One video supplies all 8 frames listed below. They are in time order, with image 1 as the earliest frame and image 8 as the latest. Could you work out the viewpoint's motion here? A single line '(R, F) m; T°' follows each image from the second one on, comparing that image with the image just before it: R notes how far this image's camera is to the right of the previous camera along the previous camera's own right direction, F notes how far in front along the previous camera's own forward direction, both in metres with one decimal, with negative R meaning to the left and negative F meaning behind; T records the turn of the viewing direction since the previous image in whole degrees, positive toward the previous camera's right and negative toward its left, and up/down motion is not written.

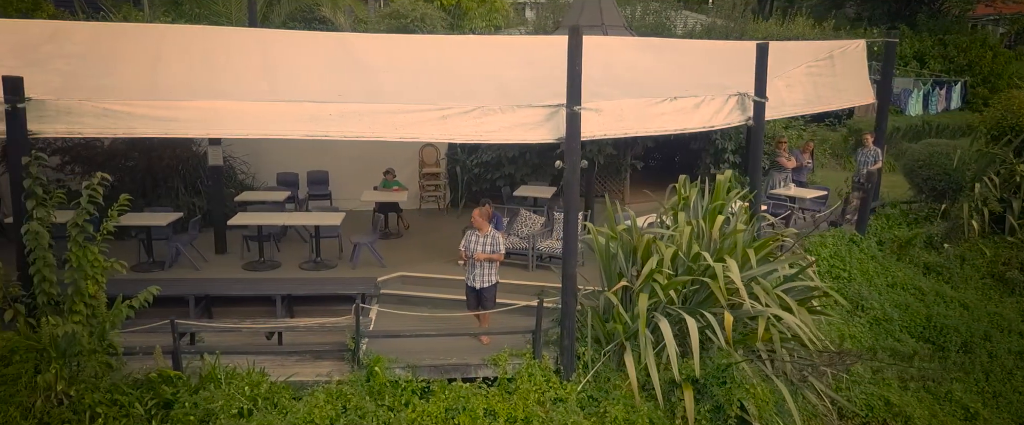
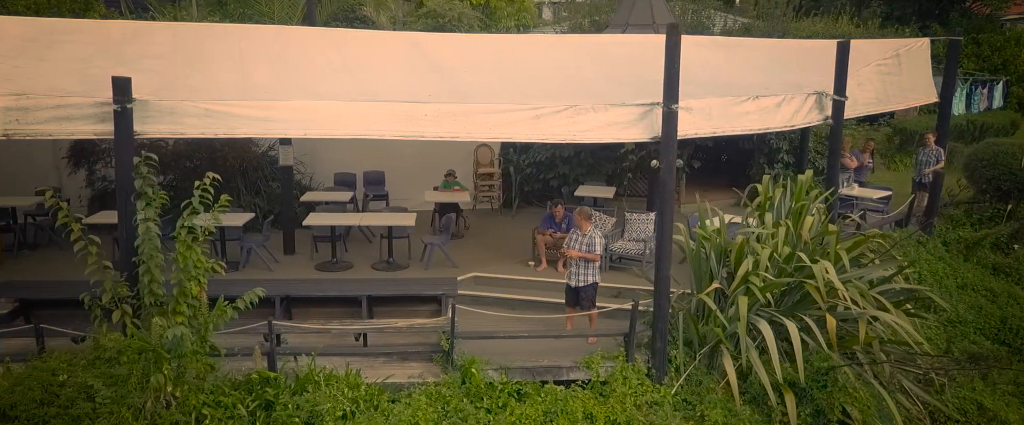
(-0.7, +0.1) m; -1°
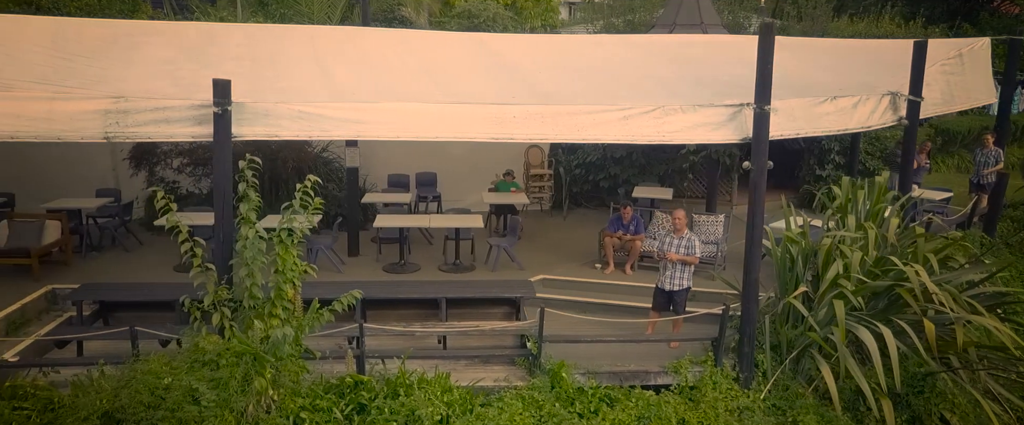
(-0.7, 0.0) m; -1°
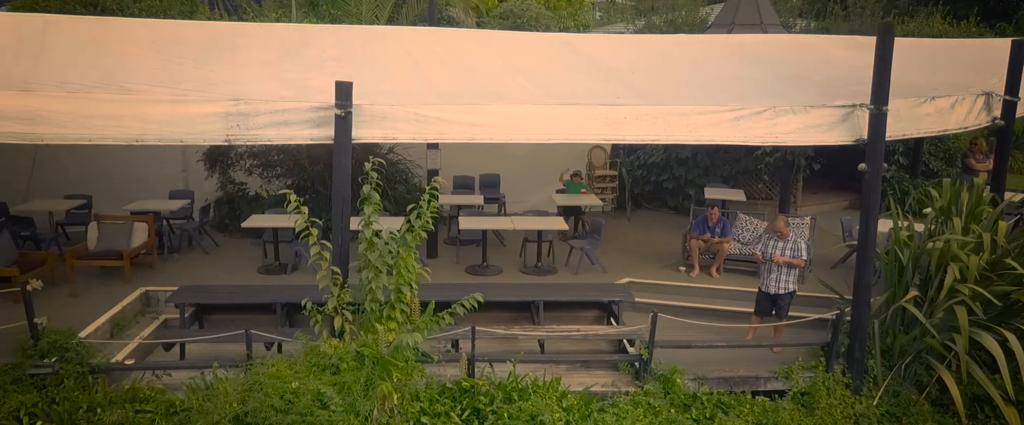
(-0.8, +0.1) m; -1°
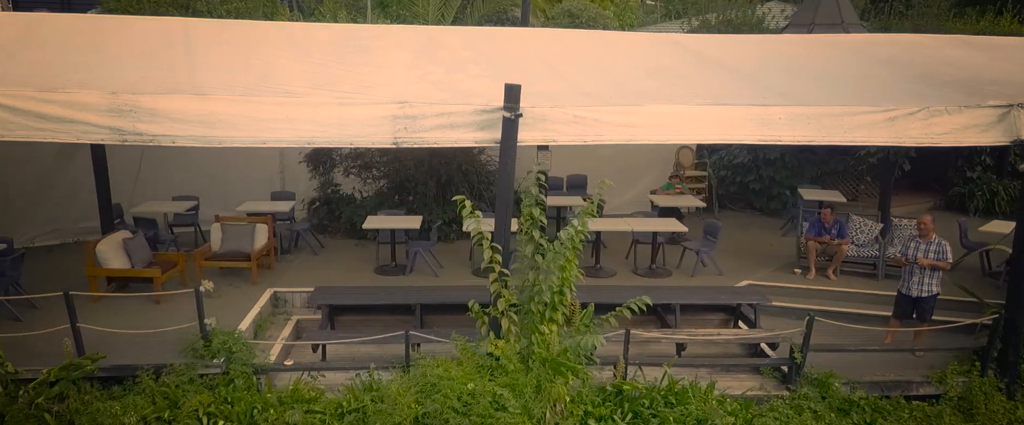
(-1.1, 0.0) m; -1°
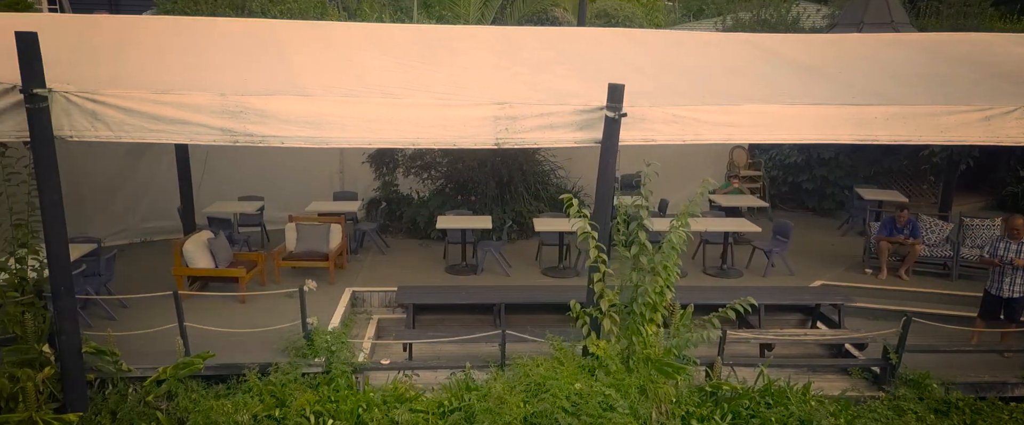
(-0.7, 0.0) m; -1°
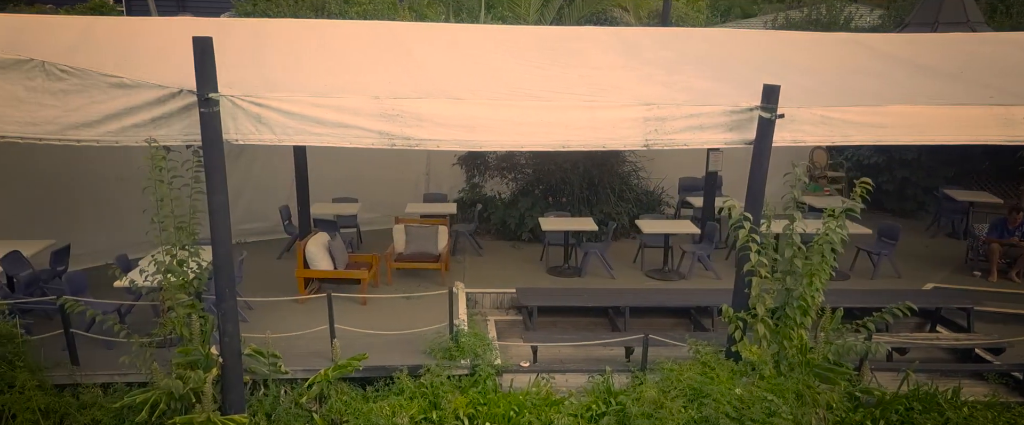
(-1.0, 0.0) m; -1°
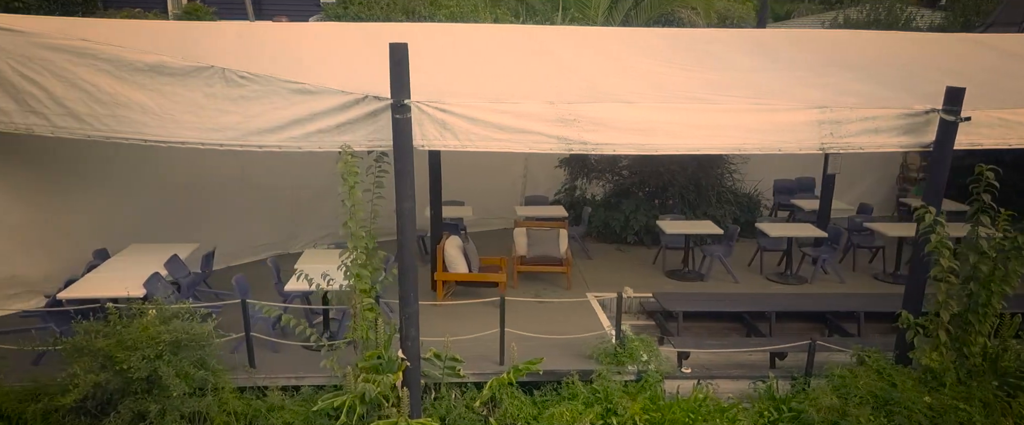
(-1.1, 0.0) m; -2°
